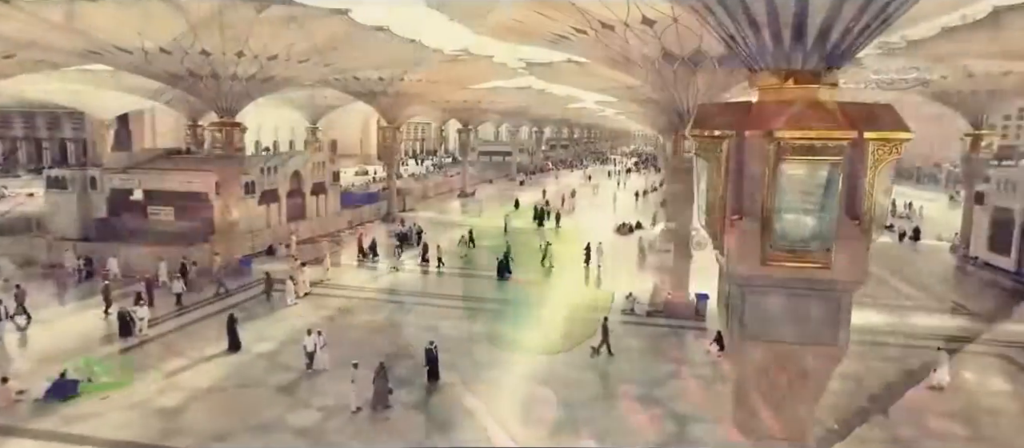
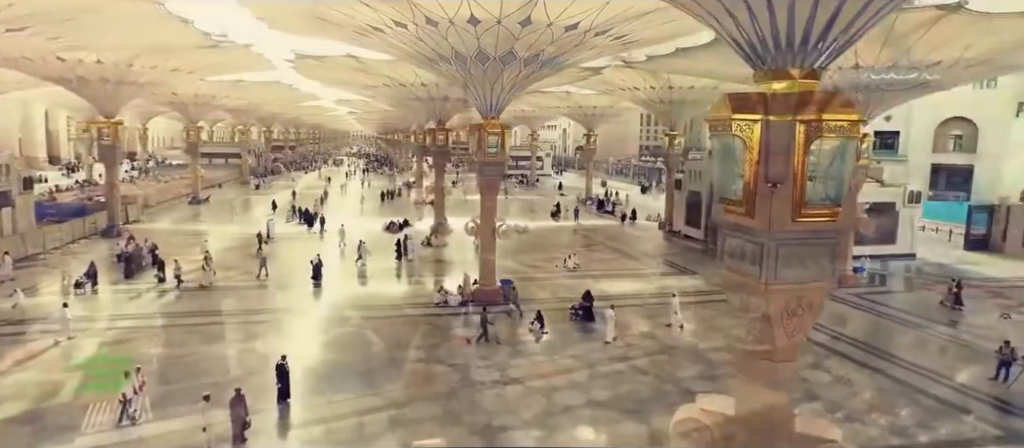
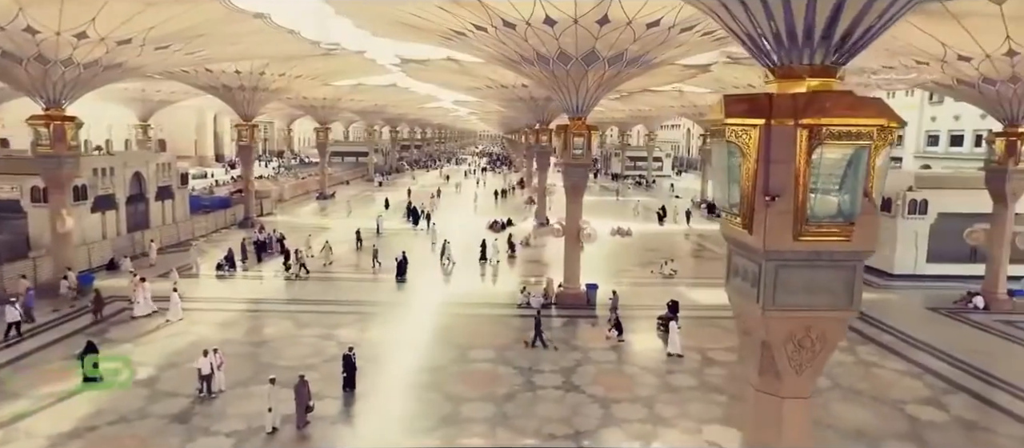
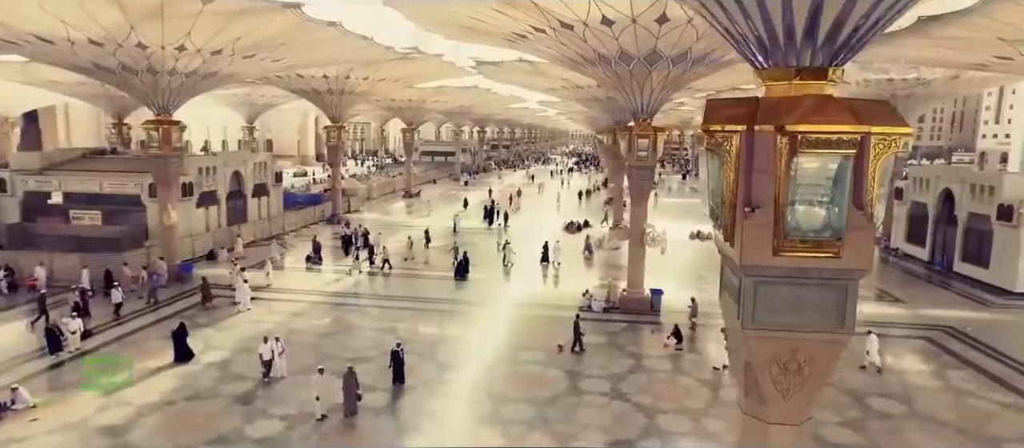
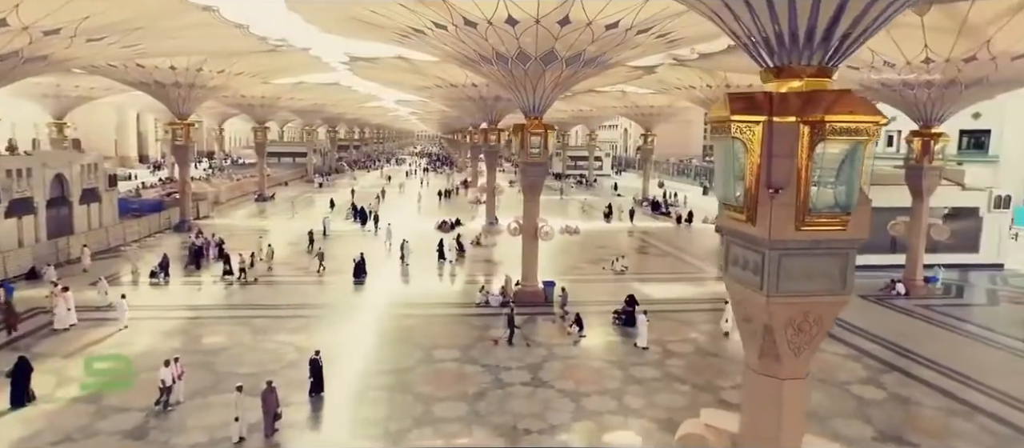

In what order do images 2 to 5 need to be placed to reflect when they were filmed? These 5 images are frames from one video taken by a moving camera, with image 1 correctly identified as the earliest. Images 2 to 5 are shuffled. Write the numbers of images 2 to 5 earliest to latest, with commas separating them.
4, 3, 5, 2
